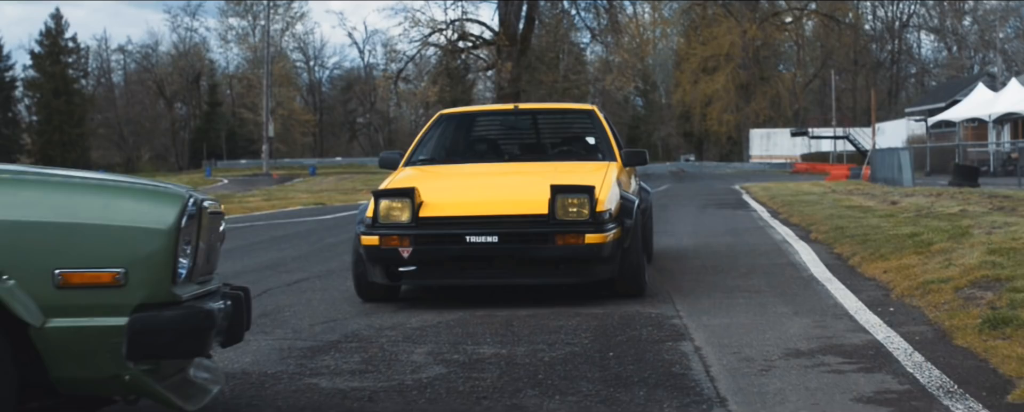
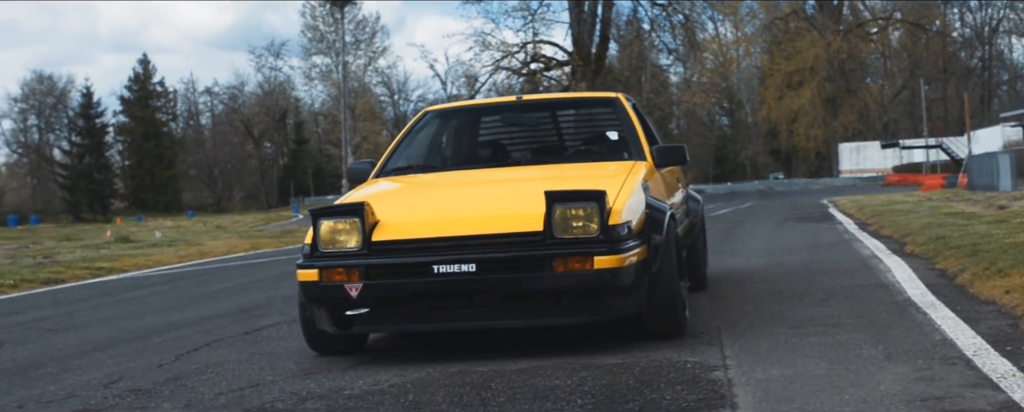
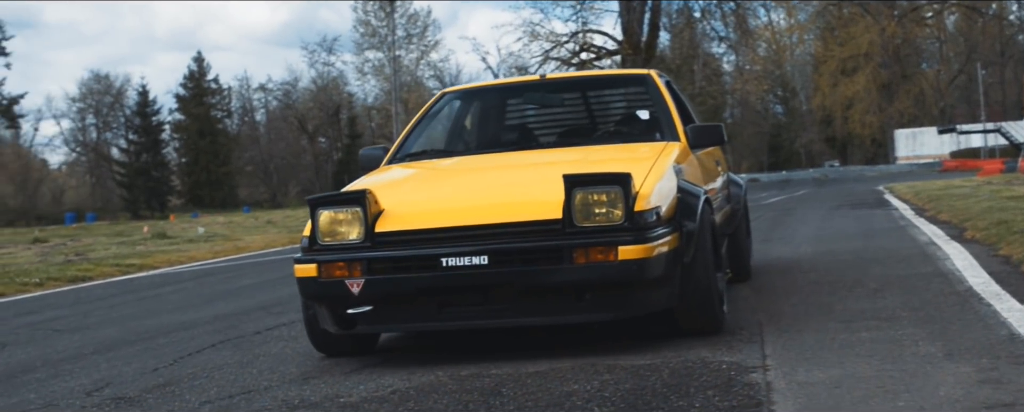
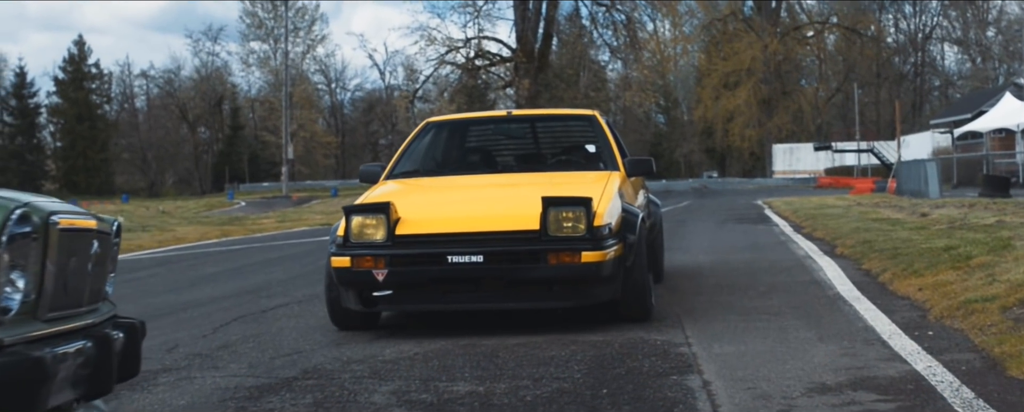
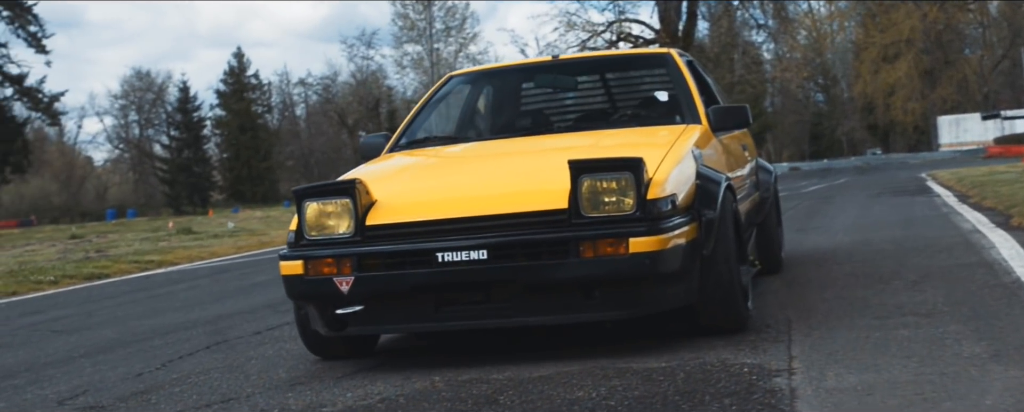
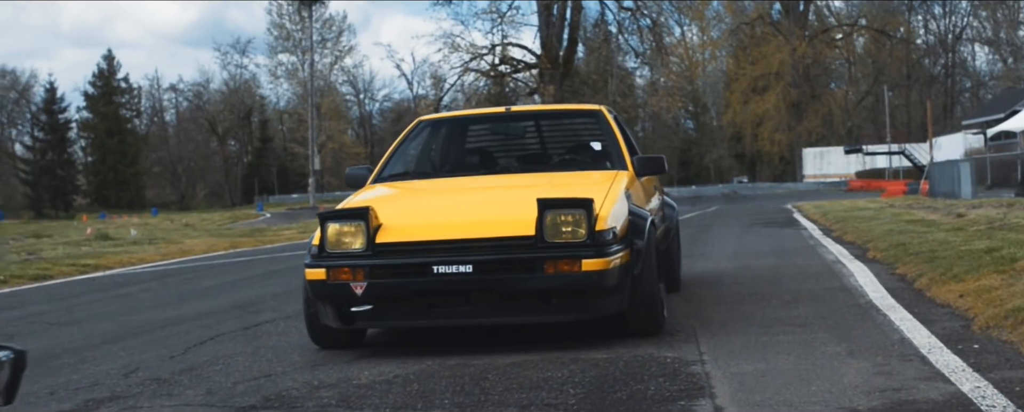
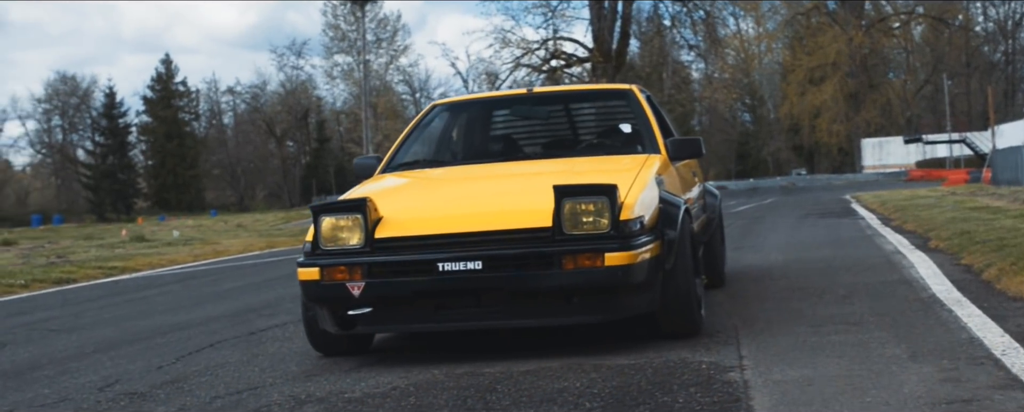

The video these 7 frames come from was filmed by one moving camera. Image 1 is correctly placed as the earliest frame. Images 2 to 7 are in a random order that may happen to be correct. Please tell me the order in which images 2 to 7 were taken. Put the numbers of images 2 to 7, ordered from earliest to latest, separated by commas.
4, 6, 2, 7, 3, 5
